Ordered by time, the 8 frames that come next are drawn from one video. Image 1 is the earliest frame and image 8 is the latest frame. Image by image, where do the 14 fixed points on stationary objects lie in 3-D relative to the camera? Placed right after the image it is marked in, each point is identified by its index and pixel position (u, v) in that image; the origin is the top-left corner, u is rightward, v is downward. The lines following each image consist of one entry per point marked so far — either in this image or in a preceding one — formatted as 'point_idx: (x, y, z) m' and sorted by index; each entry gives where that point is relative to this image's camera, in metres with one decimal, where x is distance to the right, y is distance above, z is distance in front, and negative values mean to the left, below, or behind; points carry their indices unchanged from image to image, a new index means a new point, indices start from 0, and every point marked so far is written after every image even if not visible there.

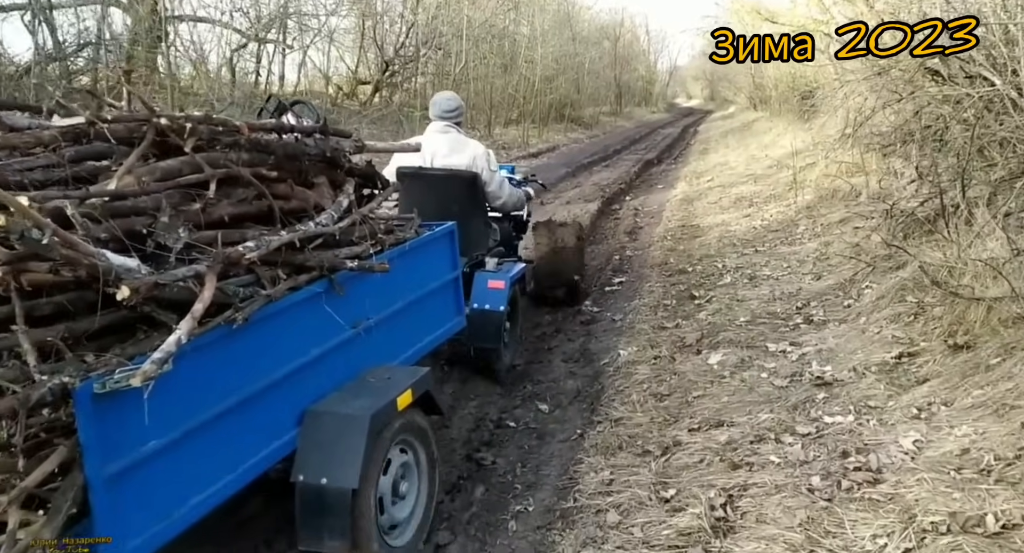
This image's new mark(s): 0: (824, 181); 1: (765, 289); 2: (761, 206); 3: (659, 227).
0: (+4.6, +1.4, +12.6) m
1: (+2.2, -0.1, +7.6) m
2: (+3.7, +1.1, +12.6) m
3: (+2.2, +0.8, +12.8) m
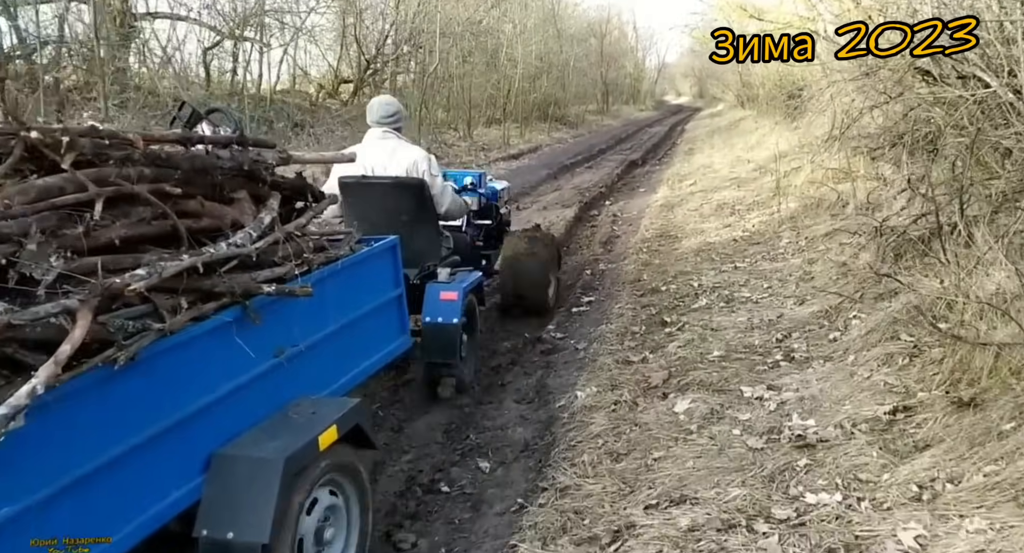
0: (+4.1, +1.2, +11.9) m
1: (+1.8, -0.3, +6.9) m
2: (+3.2, +0.9, +11.9) m
3: (+1.8, +0.6, +12.1) m
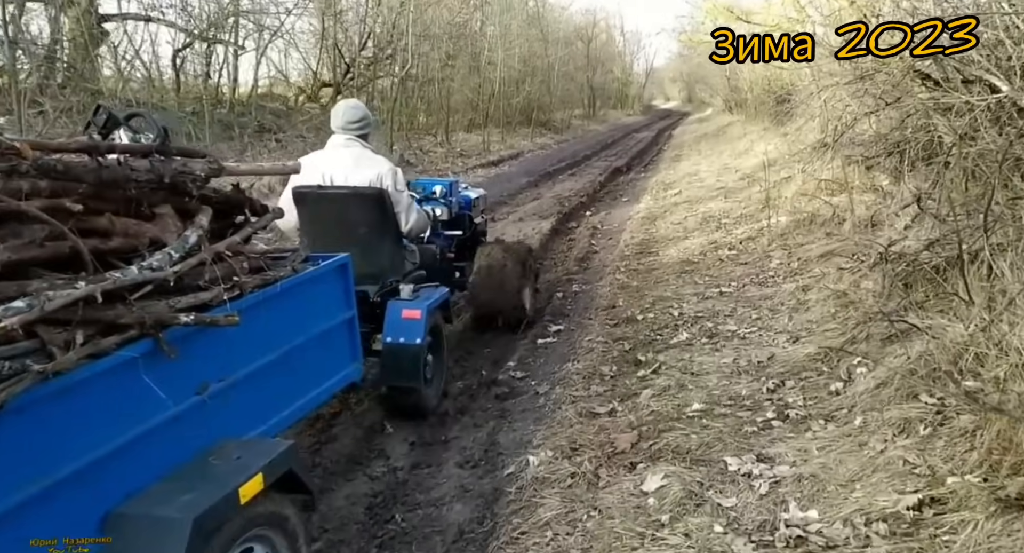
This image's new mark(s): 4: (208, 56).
0: (+3.7, +1.0, +11.0) m
1: (+1.5, -0.6, +5.9) m
2: (+2.8, +0.6, +11.0) m
3: (+1.3, +0.4, +11.1) m
4: (-5.0, +4.2, +16.7) m
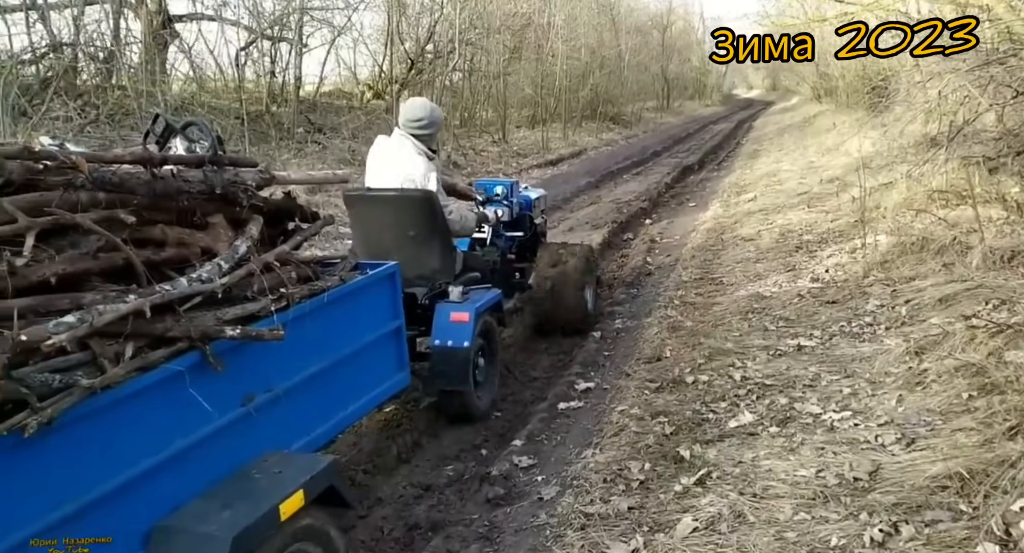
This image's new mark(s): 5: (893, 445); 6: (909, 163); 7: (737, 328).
0: (+4.1, +0.7, +9.0) m
1: (+1.4, -0.9, +4.1) m
2: (+3.2, +0.3, +9.0) m
3: (+1.7, +0.1, +9.3) m
4: (-4.1, +3.9, +15.4) m
5: (+1.8, -0.8, +4.2) m
6: (+4.7, +1.4, +10.2) m
7: (+1.7, -0.4, +6.6) m
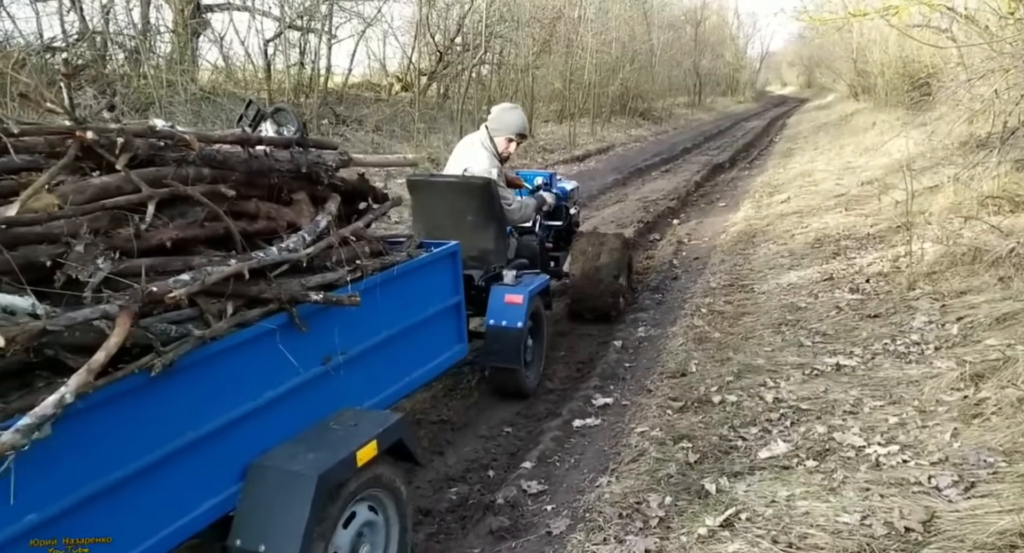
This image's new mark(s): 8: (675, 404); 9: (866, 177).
0: (+4.3, +0.6, +8.4) m
1: (+1.4, -1.0, +3.7) m
2: (+3.3, +0.2, +8.5) m
3: (+1.9, 0.0, +8.8) m
4: (-3.6, +4.0, +15.1) m
5: (+1.9, -0.9, +3.7) m
6: (+4.9, +1.2, +9.6) m
7: (+1.8, -0.5, +6.1) m
8: (+1.0, -0.8, +5.3) m
9: (+5.4, +1.5, +13.3) m
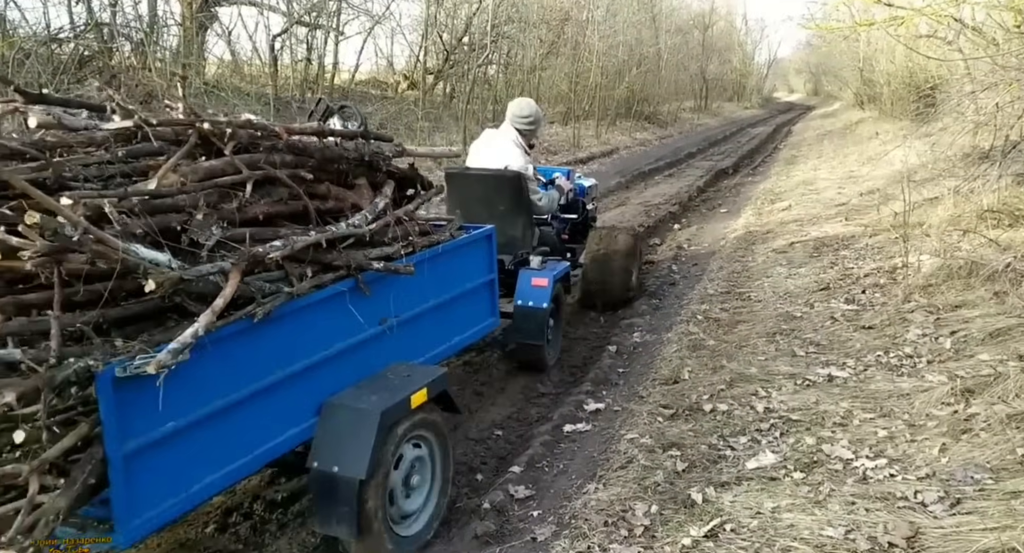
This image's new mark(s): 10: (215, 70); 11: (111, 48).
0: (+4.3, +0.5, +8.4) m
1: (+1.4, -1.0, +3.6) m
2: (+3.3, +0.1, +8.4) m
3: (+1.9, 0.0, +8.8) m
4: (-3.5, +4.1, +15.1) m
5: (+1.8, -1.0, +3.6) m
6: (+4.9, +1.1, +9.6) m
7: (+1.8, -0.5, +6.1) m
8: (+0.9, -0.8, +5.3) m
9: (+5.5, +1.4, +13.2) m
10: (-4.8, +3.3, +13.8) m
11: (-5.5, +3.1, +11.7) m
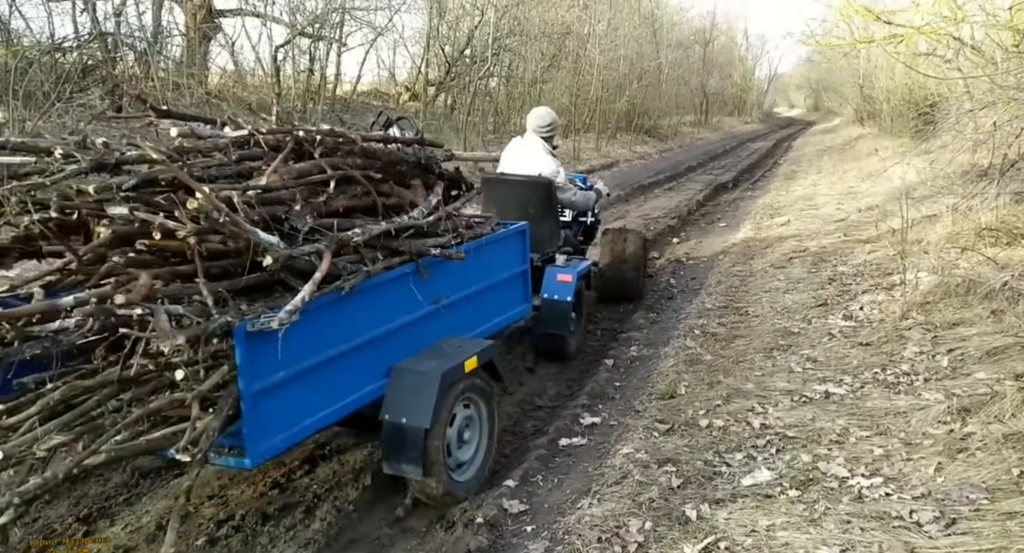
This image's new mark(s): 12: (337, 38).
0: (+4.3, +0.3, +8.4) m
1: (+1.3, -1.1, +3.6) m
2: (+3.3, 0.0, +8.4) m
3: (+1.9, -0.2, +8.8) m
4: (-3.5, +3.9, +15.1) m
5: (+1.8, -1.0, +3.6) m
6: (+4.9, +0.9, +9.6) m
7: (+1.8, -0.6, +6.1) m
8: (+0.9, -0.9, +5.2) m
9: (+5.5, +1.1, +13.2) m
10: (-4.7, +3.2, +13.8) m
11: (-5.5, +3.0, +11.8) m
12: (-3.1, +4.3, +15.4) m
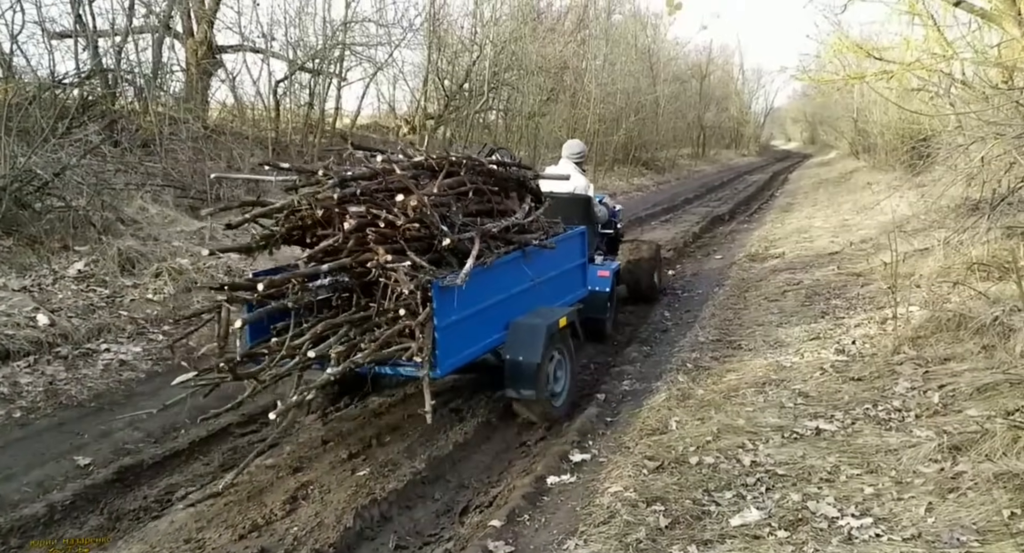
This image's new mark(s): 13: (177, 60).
0: (+4.2, 0.0, +8.3) m
1: (+1.3, -1.3, +3.5) m
2: (+3.2, -0.3, +8.4) m
3: (+1.8, -0.5, +8.7) m
4: (-3.6, +3.3, +15.2) m
5: (+1.7, -1.2, +3.6) m
6: (+4.8, +0.6, +9.6) m
7: (+1.7, -0.9, +6.1) m
8: (+0.8, -1.1, +5.2) m
9: (+5.4, +0.6, +13.2) m
10: (-4.8, +2.6, +13.9) m
11: (-5.5, +2.5, +11.8) m
12: (-3.2, +3.7, +15.5) m
13: (-5.1, +3.2, +12.8) m
